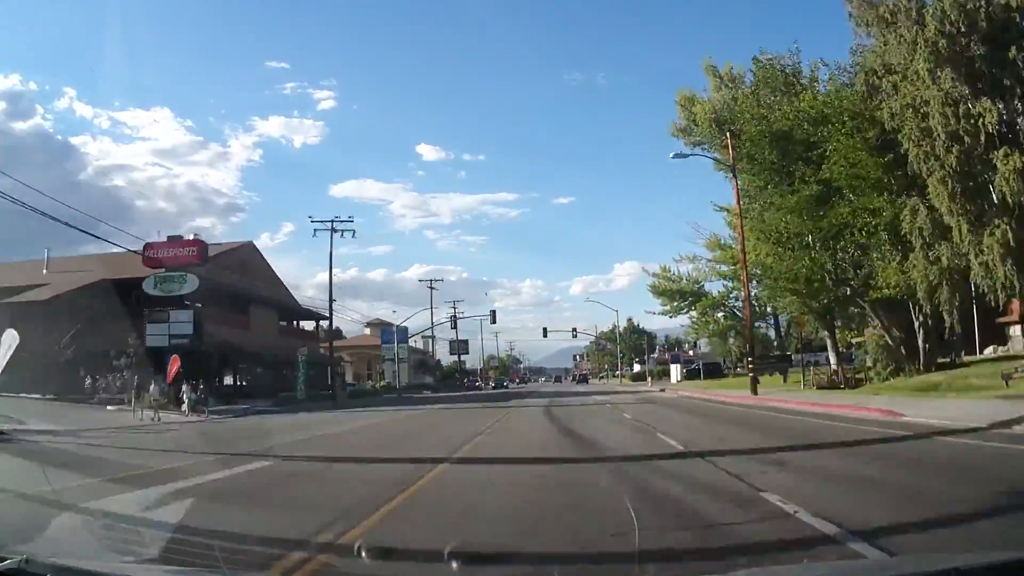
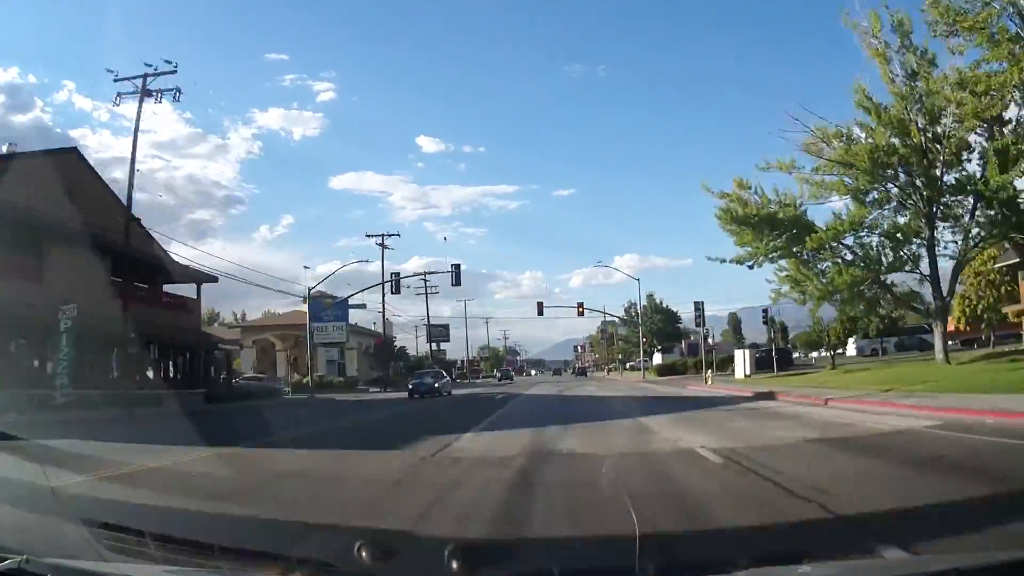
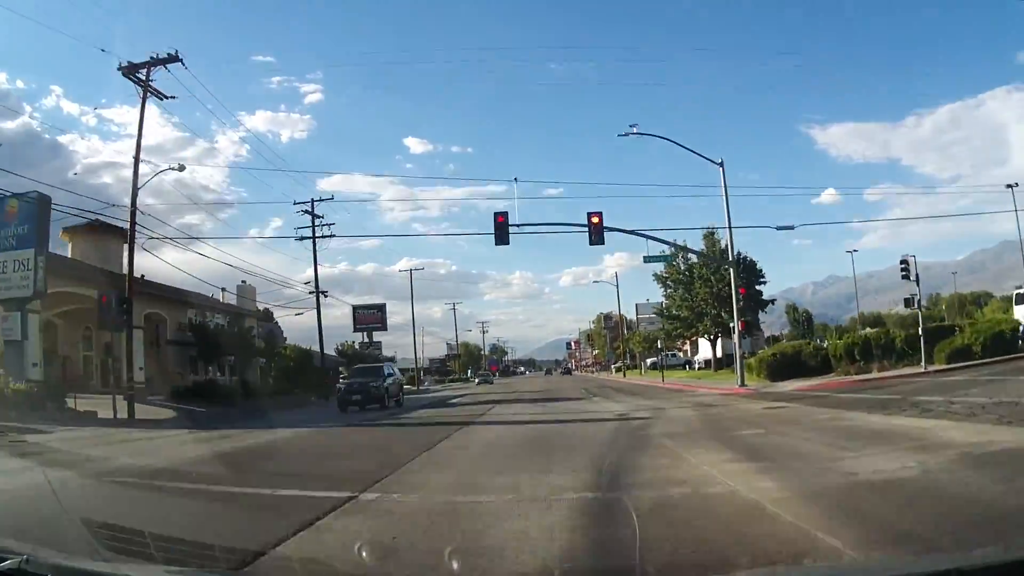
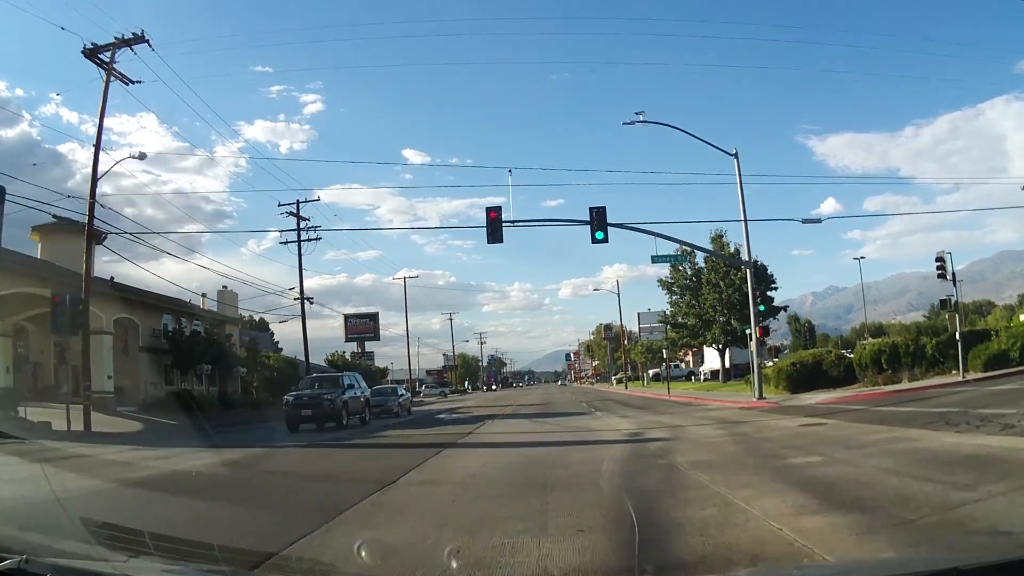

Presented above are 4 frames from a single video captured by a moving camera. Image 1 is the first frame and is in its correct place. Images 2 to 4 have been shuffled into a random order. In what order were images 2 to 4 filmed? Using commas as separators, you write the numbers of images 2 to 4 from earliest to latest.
2, 3, 4
